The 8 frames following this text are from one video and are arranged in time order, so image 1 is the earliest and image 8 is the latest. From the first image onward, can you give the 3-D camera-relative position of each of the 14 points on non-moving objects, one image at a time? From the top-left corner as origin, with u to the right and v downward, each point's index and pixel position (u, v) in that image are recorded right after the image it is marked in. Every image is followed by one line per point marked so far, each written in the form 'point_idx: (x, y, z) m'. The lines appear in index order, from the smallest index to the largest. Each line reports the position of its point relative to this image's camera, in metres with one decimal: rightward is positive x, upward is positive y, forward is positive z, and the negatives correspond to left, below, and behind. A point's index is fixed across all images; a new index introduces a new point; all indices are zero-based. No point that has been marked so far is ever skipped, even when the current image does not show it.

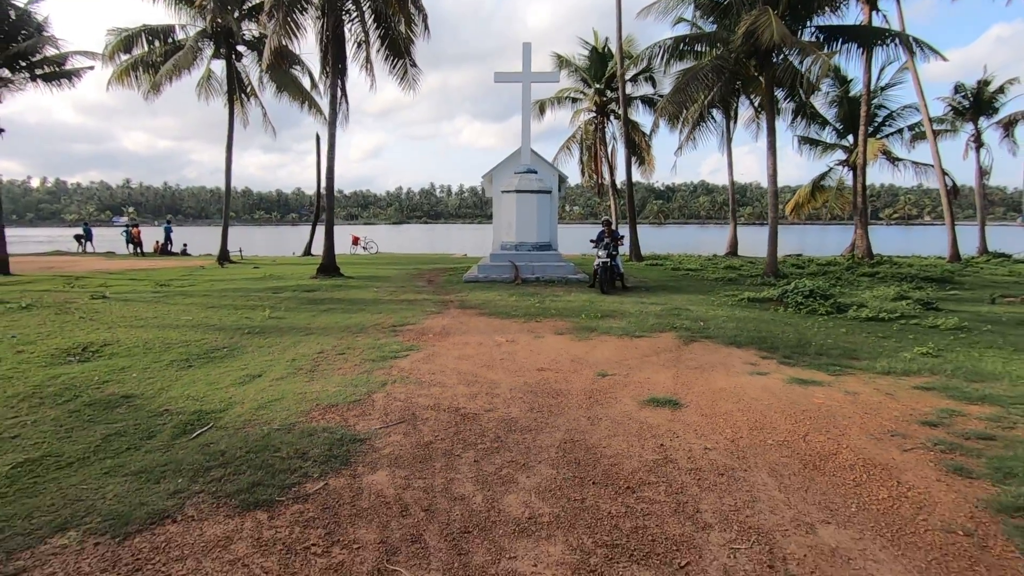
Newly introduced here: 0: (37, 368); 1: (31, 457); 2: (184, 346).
0: (-5.3, -0.9, +6.0) m
1: (-3.3, -1.1, +3.7) m
2: (-4.2, -0.7, +7.0) m
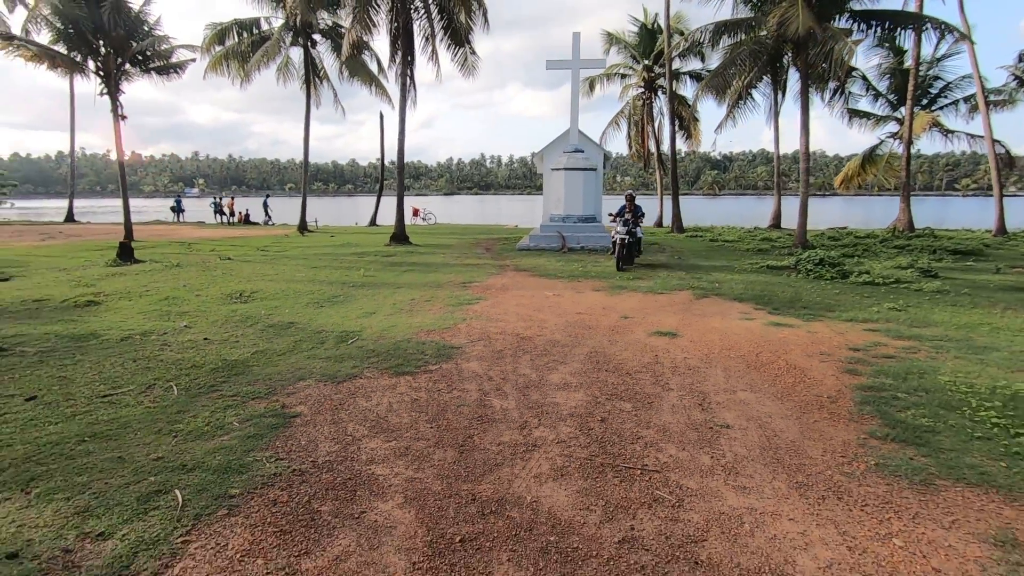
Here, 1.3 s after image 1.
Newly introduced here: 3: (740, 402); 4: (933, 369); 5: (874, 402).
0: (-4.6, -0.3, +8.4) m
1: (-2.8, -0.7, +6.0) m
2: (-3.5, -0.1, +9.3) m
3: (+1.8, -0.9, +4.4) m
4: (+3.9, -0.8, +5.0) m
5: (+2.9, -0.9, +4.4) m
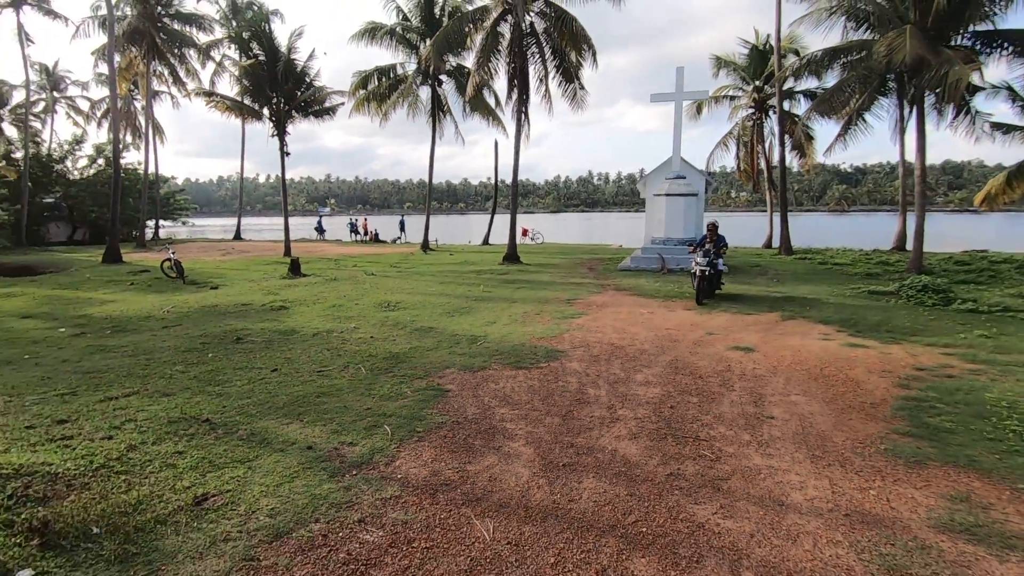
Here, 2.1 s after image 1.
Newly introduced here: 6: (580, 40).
0: (-2.7, -0.5, +10.6) m
1: (-1.4, -0.9, +7.9) m
2: (-1.5, -0.4, +11.3) m
3: (+2.8, -1.1, +5.4) m
4: (+5.0, -1.0, +5.7) m
5: (+3.8, -1.2, +5.2) m
6: (+2.4, +8.6, +18.6) m
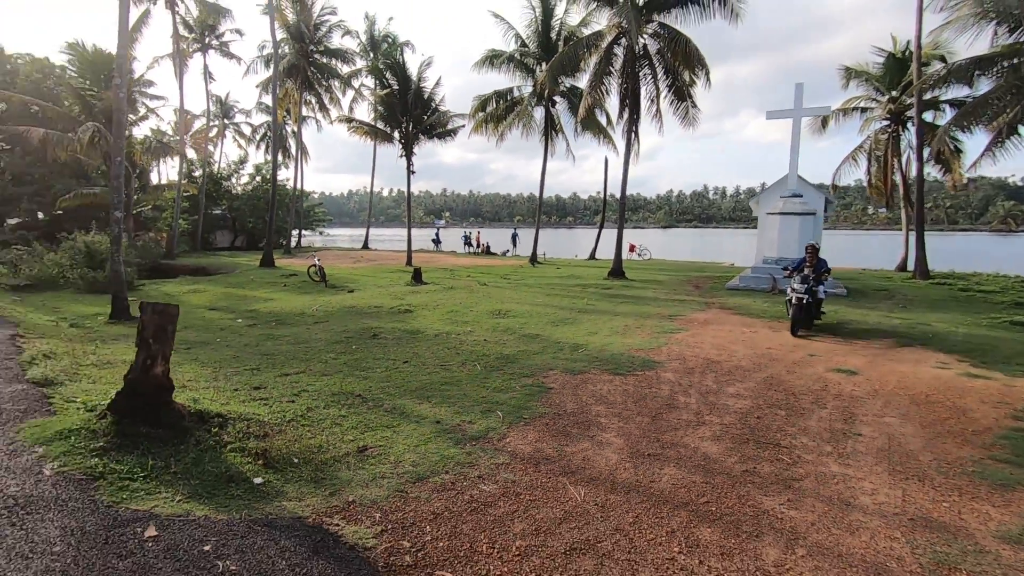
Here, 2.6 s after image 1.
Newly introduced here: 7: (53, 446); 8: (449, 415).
0: (-0.5, -0.7, +11.8) m
1: (+0.1, -1.0, +8.8) m
2: (+0.8, -0.6, +12.1) m
3: (+3.8, -1.4, +5.5) m
4: (+6.0, -1.4, +5.4) m
5: (+4.8, -1.4, +5.1) m
6: (+6.3, +7.9, +18.7) m
7: (-3.3, -1.1, +3.9) m
8: (-0.6, -1.3, +5.5) m
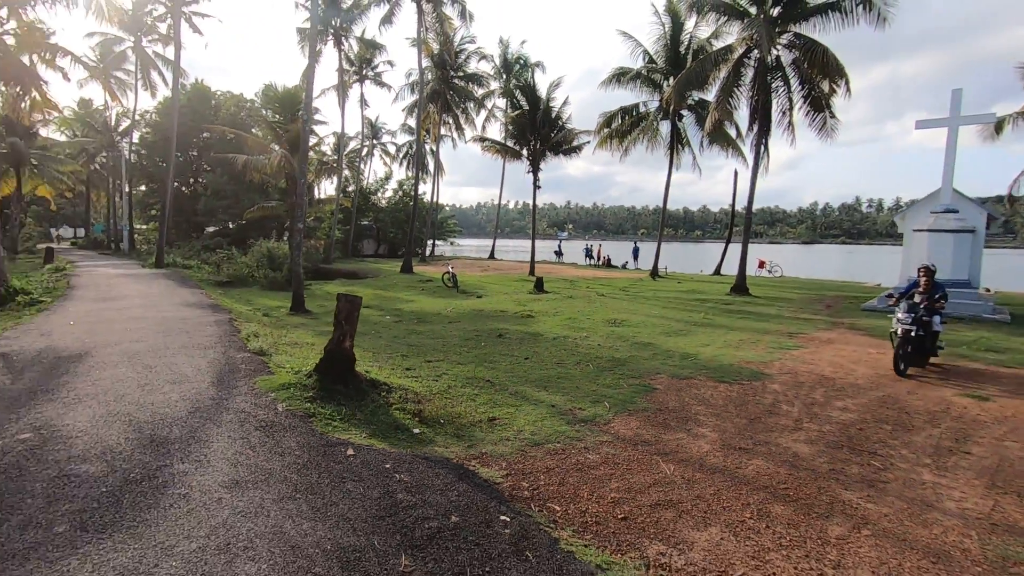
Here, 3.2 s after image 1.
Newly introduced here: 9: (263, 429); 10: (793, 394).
0: (+2.1, -0.9, +12.5) m
1: (+2.1, -1.2, +9.4) m
2: (+3.5, -0.9, +12.6) m
3: (+4.9, -1.6, +5.4) m
4: (+7.0, -1.7, +4.8) m
5: (+5.8, -1.7, +4.8) m
6: (+10.7, +7.3, +17.9) m
7: (-2.3, -1.1, +5.5) m
8: (+0.6, -1.3, +6.4) m
9: (-2.1, -1.2, +4.5) m
10: (+3.8, -1.4, +7.2) m
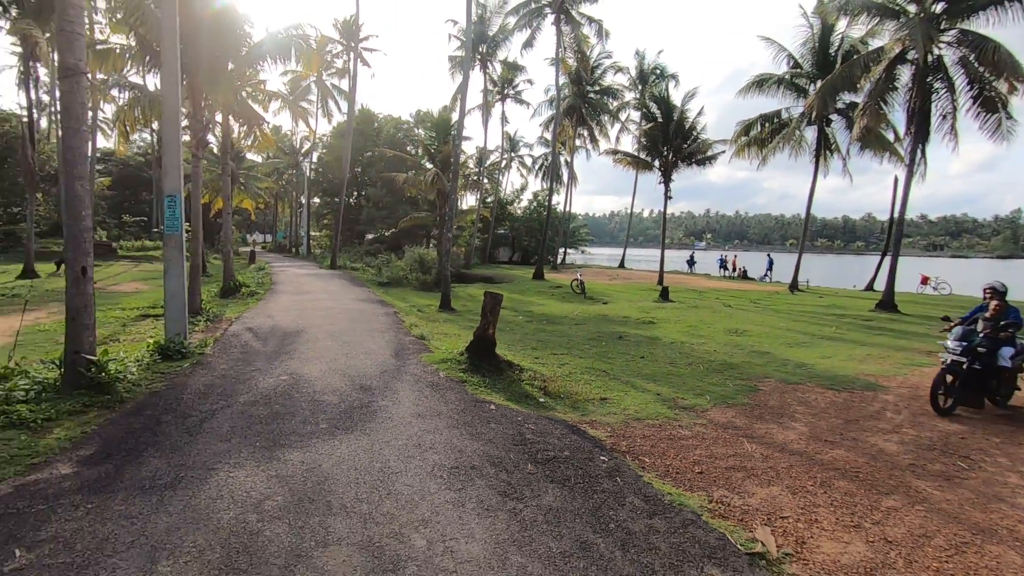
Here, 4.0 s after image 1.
0: (+5.1, -1.1, +12.9) m
1: (+4.3, -1.4, +9.9) m
2: (+6.4, -1.2, +12.7) m
3: (+6.1, -1.8, +5.4) m
4: (+8.0, -1.9, +4.3) m
5: (+6.8, -1.9, +4.6) m
6: (+14.9, +6.7, +16.2) m
7: (-0.9, -1.0, +7.1) m
8: (+2.1, -1.4, +7.3) m
9: (-0.9, -1.1, +6.1) m
10: (+5.4, -1.6, +7.4) m
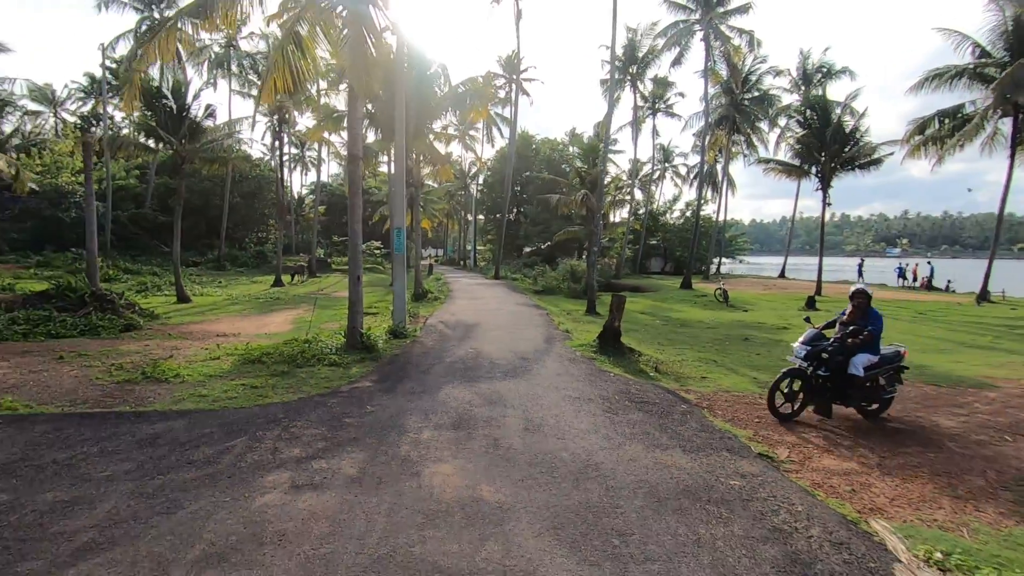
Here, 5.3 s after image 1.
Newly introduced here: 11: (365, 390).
0: (+8.6, -1.3, +13.4) m
1: (+7.0, -1.5, +10.7) m
2: (+9.8, -1.3, +12.7) m
3: (+7.4, -1.8, +5.9) m
4: (+8.9, -1.9, +4.2) m
5: (+7.9, -1.9, +4.9) m
6: (+19.0, +6.4, +13.9) m
7: (+1.2, -1.1, +9.6) m
8: (+4.2, -1.5, +8.9) m
9: (+0.9, -1.2, +8.6) m
10: (+7.3, -1.7, +8.0) m
11: (-1.8, -1.2, +6.5) m
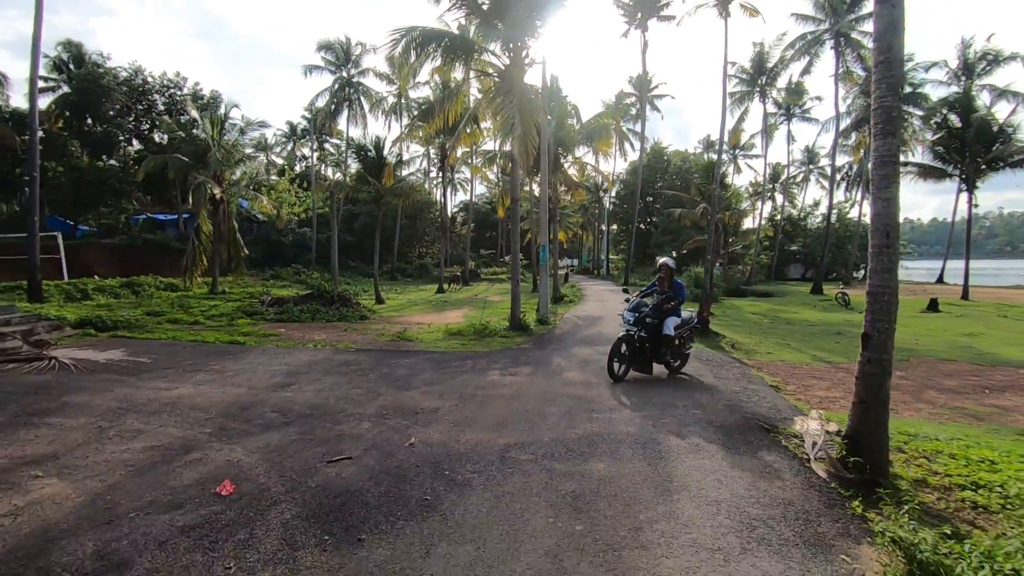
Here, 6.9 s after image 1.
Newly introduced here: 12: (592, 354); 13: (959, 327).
0: (+12.0, -1.3, +14.7) m
1: (+9.8, -1.4, +12.5) m
2: (+13.1, -1.3, +13.7) m
3: (+9.0, -1.7, +7.7) m
4: (+10.1, -1.8, +5.7) m
5: (+9.2, -1.7, +6.6) m
6: (+22.3, +6.5, +12.7) m
7: (+3.9, -1.1, +12.8) m
8: (+6.6, -1.4, +11.4) m
9: (+3.4, -1.1, +11.9) m
10: (+9.4, -1.6, +9.7) m
11: (+0.3, -1.2, +10.6) m
12: (+1.4, -1.2, +9.7) m
13: (+13.5, -1.2, +16.4) m
